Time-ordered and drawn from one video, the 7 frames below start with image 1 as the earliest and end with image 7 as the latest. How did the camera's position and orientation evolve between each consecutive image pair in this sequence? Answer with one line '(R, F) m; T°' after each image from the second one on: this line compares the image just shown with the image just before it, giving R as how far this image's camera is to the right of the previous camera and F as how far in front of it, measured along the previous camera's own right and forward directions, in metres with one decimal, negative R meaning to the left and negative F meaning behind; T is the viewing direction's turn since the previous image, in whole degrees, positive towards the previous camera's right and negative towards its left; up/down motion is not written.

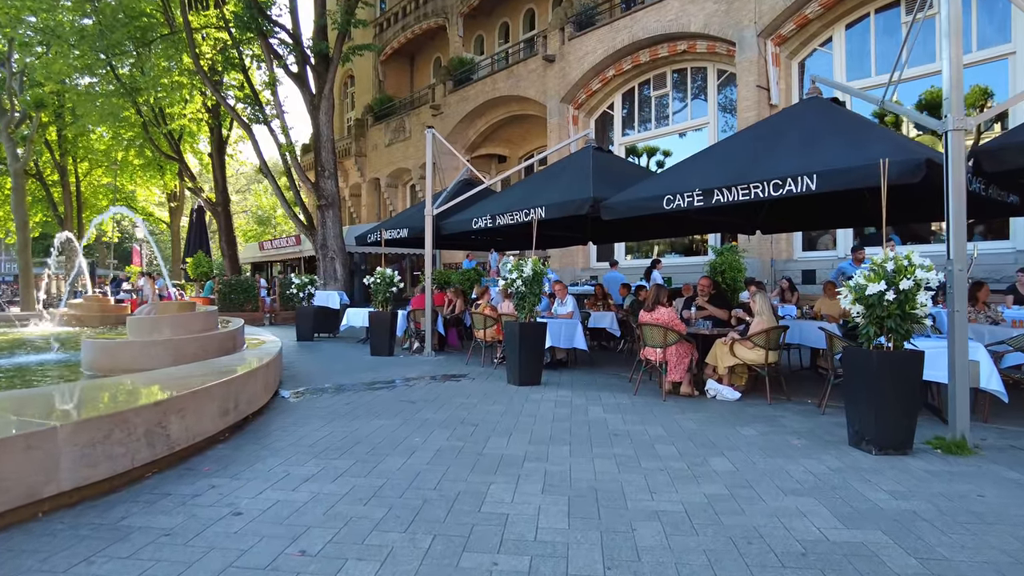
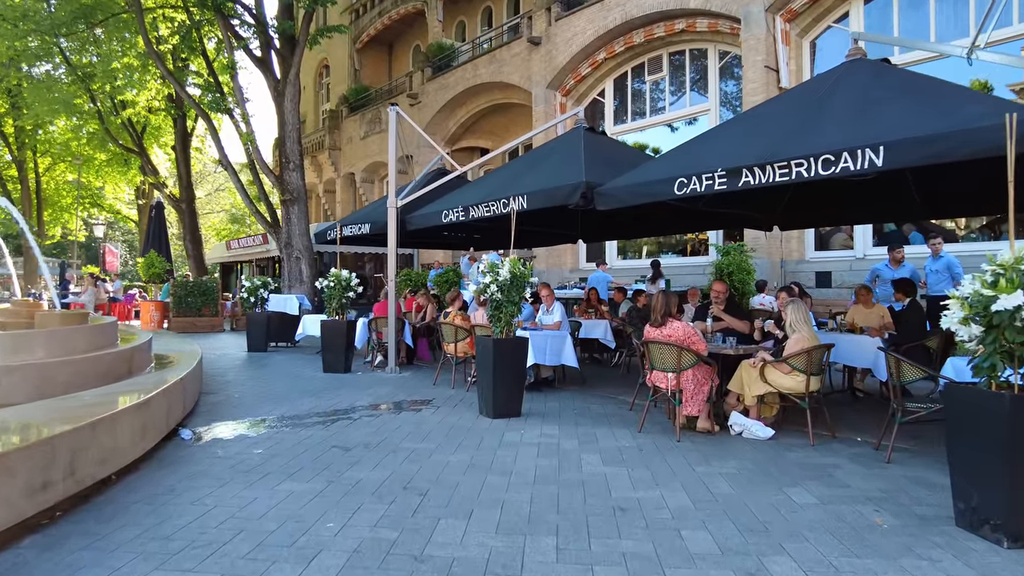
(+0.1, +1.5) m; +1°
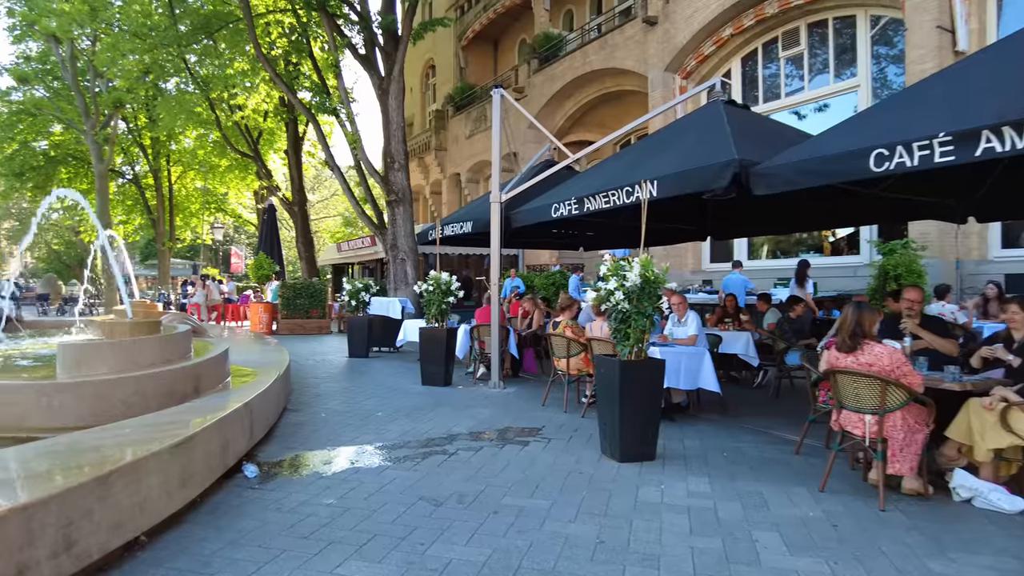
(-0.2, +1.2) m; -9°
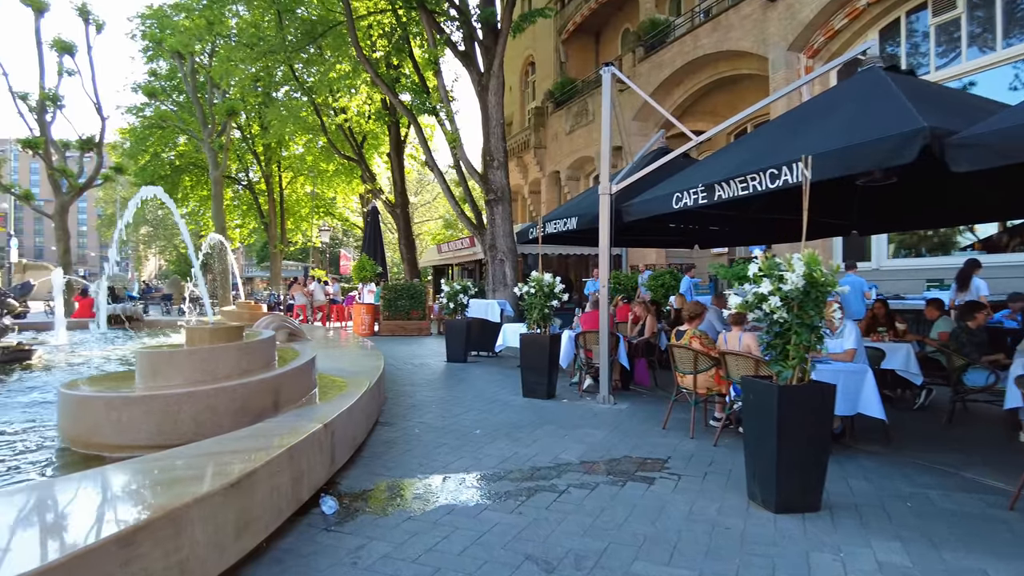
(-0.1, +0.8) m; -8°
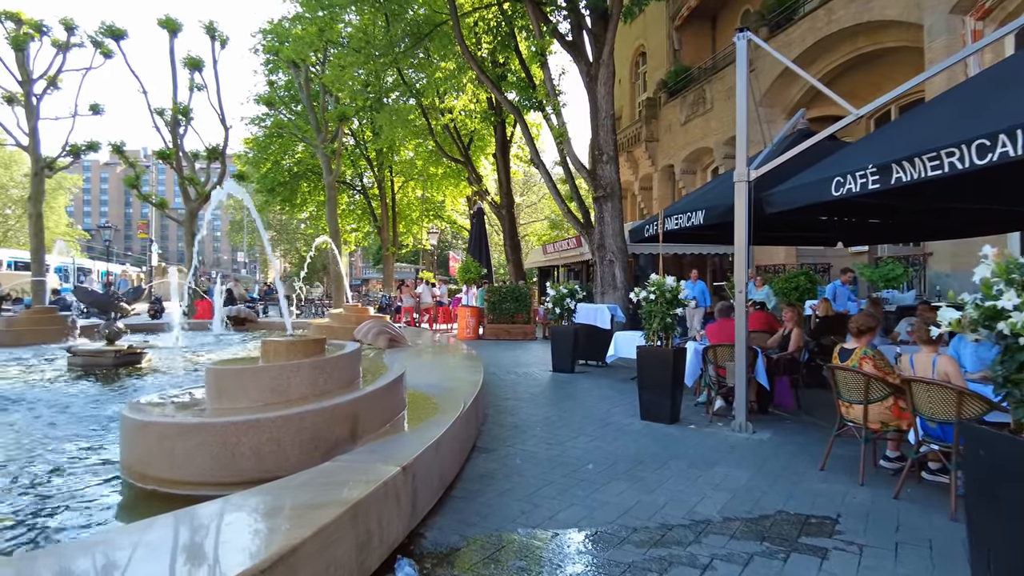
(-0.1, +0.9) m; -9°
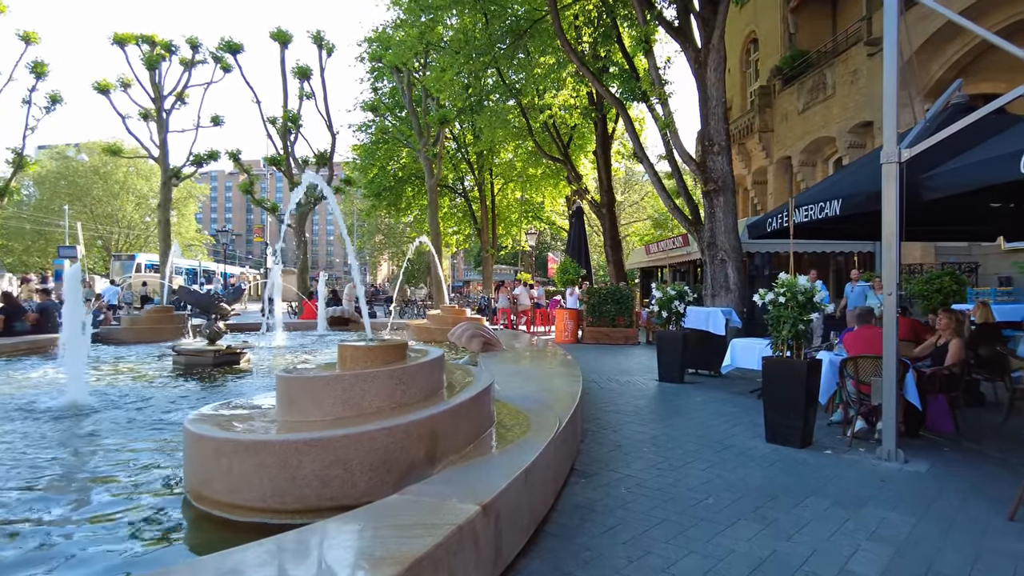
(0.0, +0.6) m; -9°
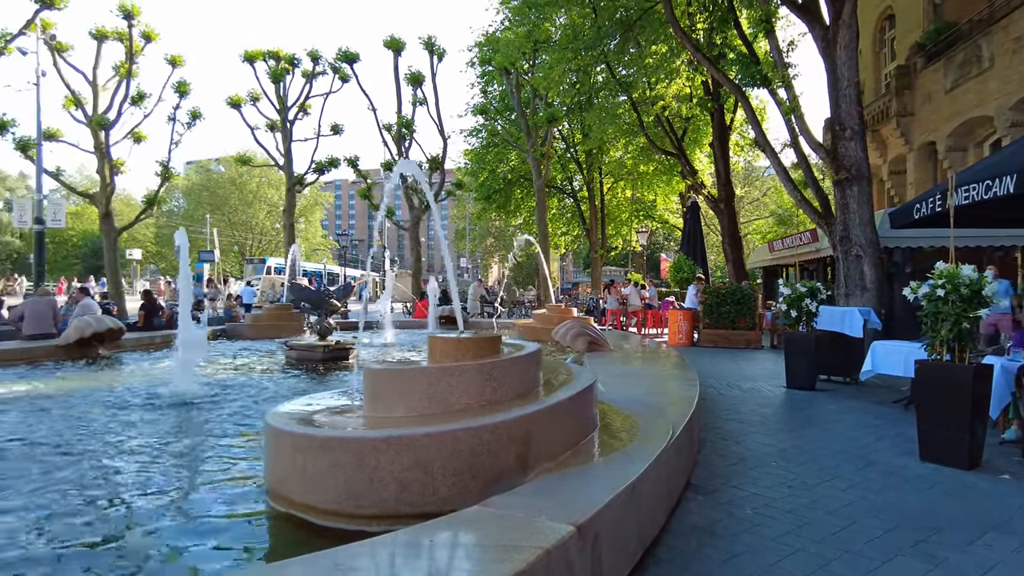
(0.0, +0.4) m; -9°
